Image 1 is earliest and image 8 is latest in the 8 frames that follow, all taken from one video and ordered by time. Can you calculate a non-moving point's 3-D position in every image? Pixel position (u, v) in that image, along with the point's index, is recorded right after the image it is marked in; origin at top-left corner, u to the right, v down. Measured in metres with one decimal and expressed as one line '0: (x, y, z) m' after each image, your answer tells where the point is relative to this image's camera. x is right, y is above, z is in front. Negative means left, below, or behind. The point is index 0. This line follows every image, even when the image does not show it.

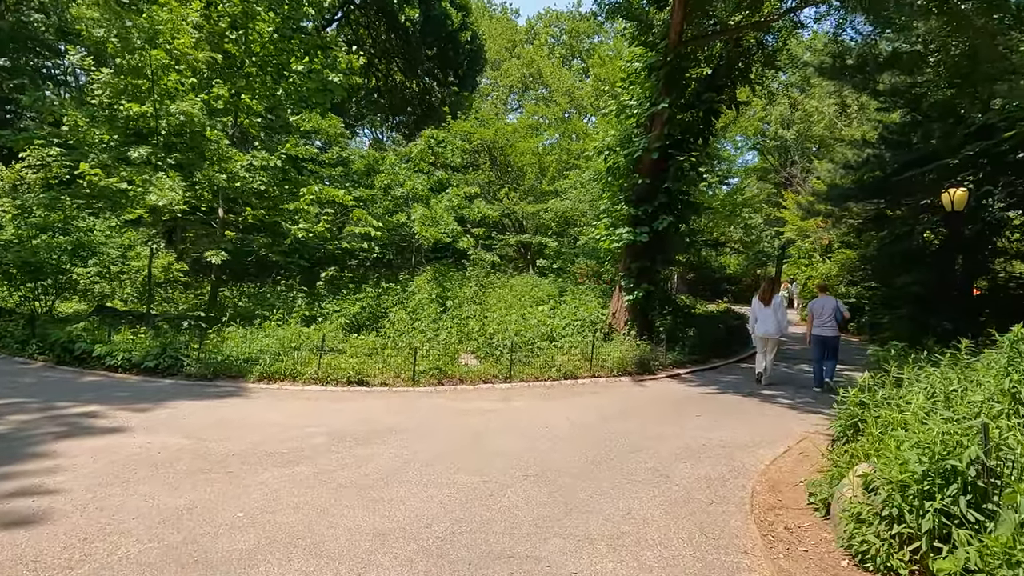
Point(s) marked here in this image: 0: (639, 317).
0: (+2.5, -0.6, +13.2) m
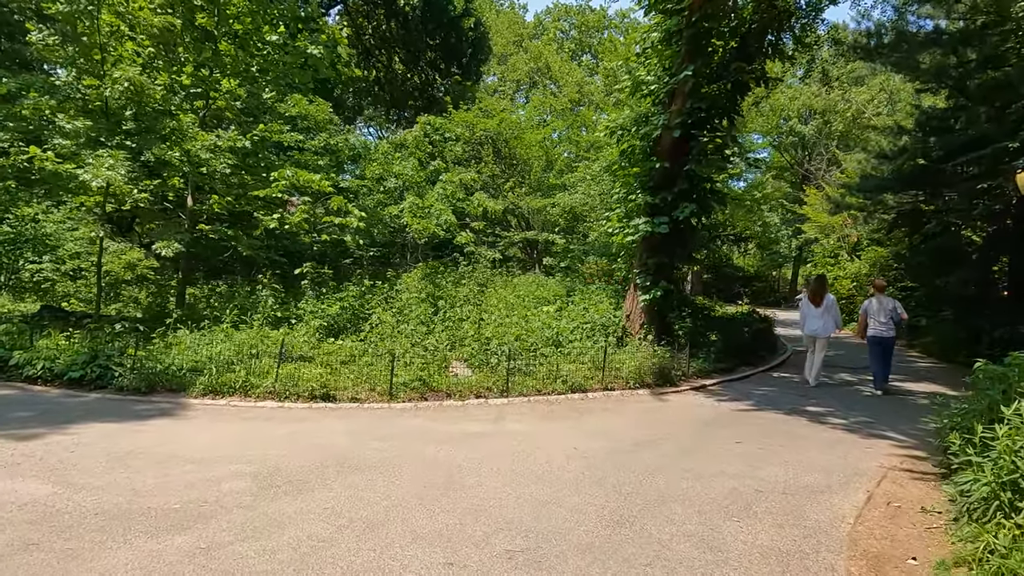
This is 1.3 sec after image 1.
0: (+2.6, -0.5, +11.6) m
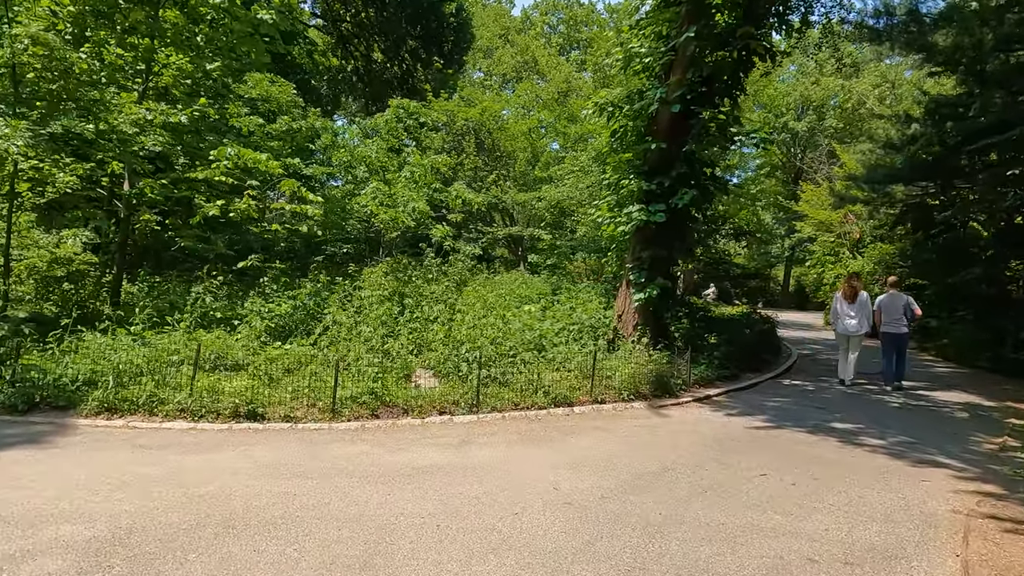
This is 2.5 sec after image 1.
0: (+2.2, -0.5, +10.4) m
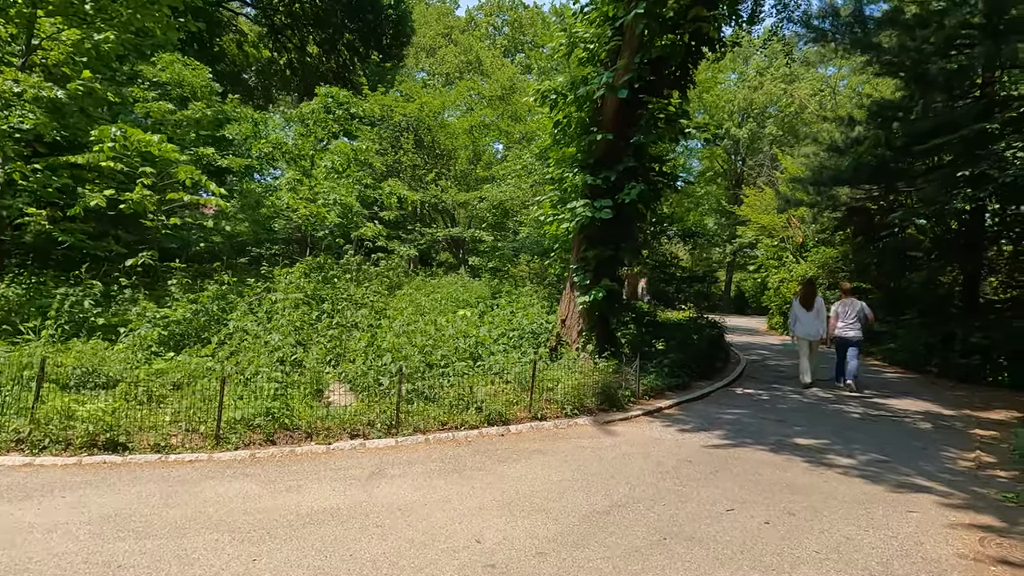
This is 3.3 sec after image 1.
0: (+1.3, -0.5, +9.6) m
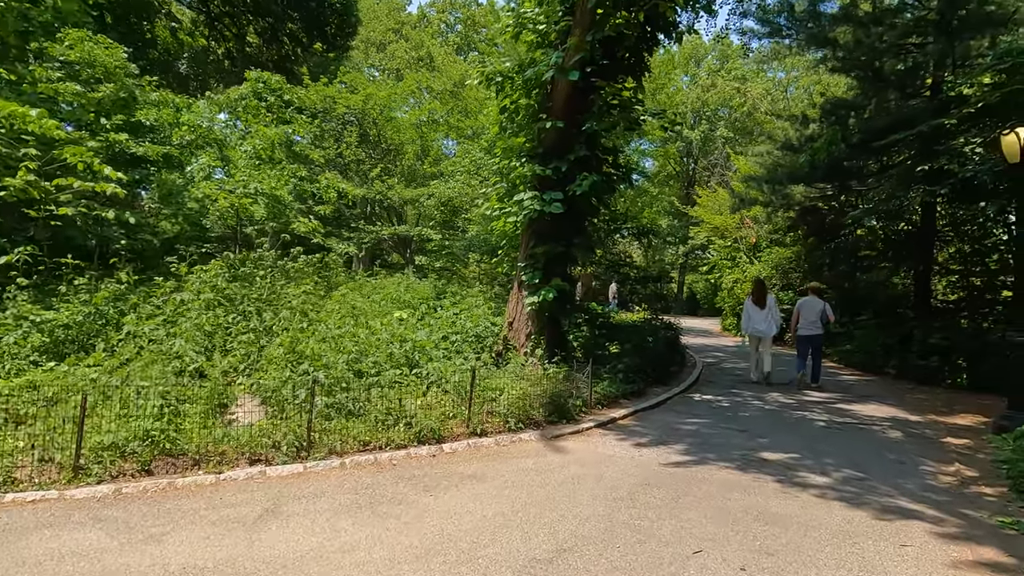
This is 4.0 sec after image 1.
0: (+0.5, -0.5, +8.9) m
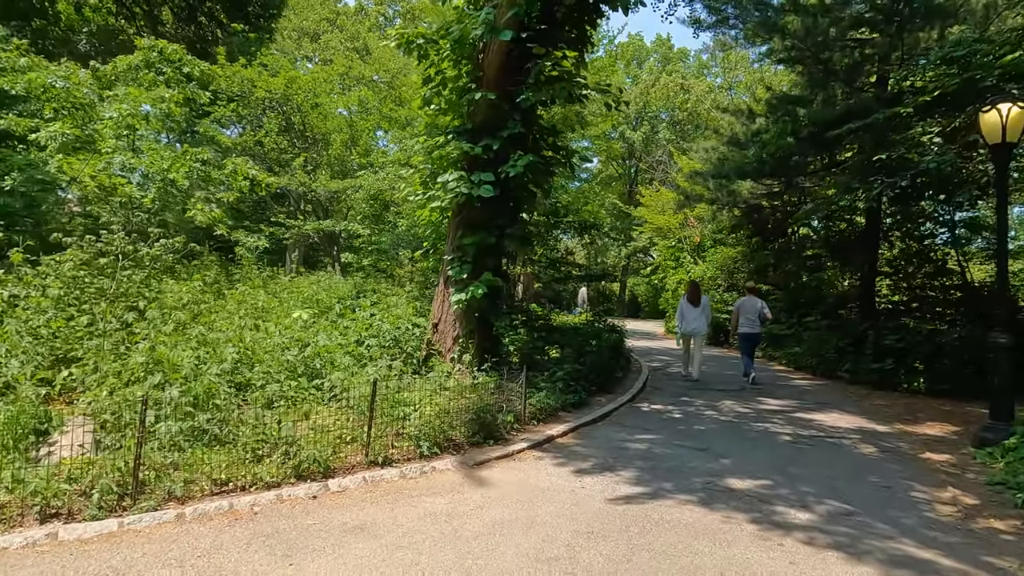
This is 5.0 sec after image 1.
0: (-0.4, -0.5, +7.8) m
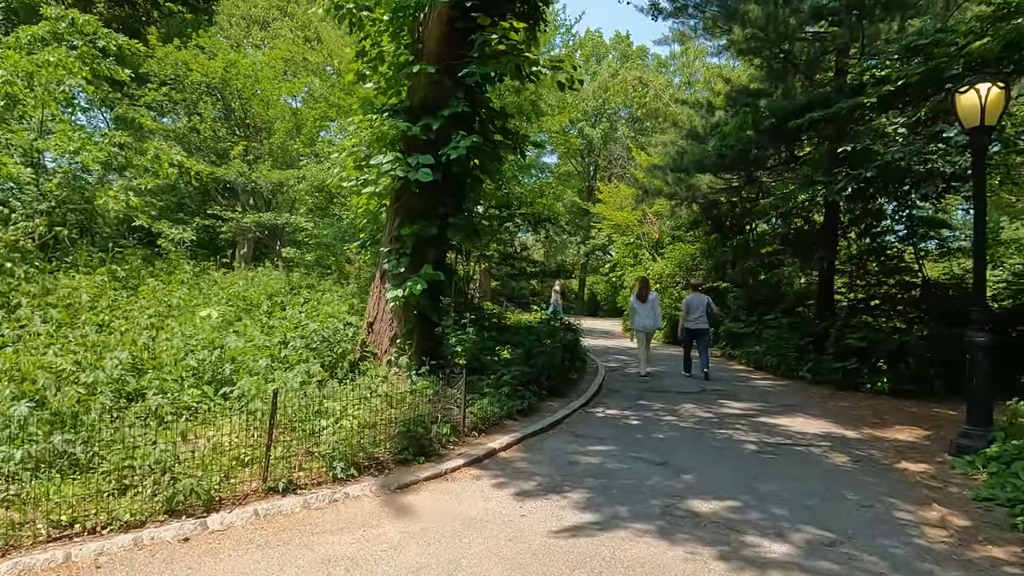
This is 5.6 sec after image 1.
0: (-1.0, -0.4, +7.0) m
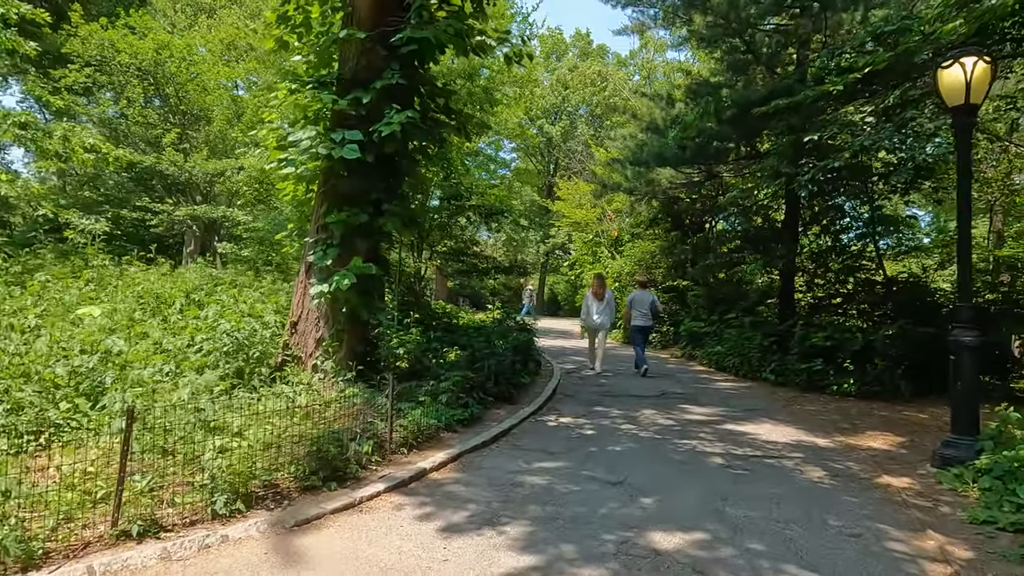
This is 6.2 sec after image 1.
0: (-1.5, -0.4, +6.2) m
